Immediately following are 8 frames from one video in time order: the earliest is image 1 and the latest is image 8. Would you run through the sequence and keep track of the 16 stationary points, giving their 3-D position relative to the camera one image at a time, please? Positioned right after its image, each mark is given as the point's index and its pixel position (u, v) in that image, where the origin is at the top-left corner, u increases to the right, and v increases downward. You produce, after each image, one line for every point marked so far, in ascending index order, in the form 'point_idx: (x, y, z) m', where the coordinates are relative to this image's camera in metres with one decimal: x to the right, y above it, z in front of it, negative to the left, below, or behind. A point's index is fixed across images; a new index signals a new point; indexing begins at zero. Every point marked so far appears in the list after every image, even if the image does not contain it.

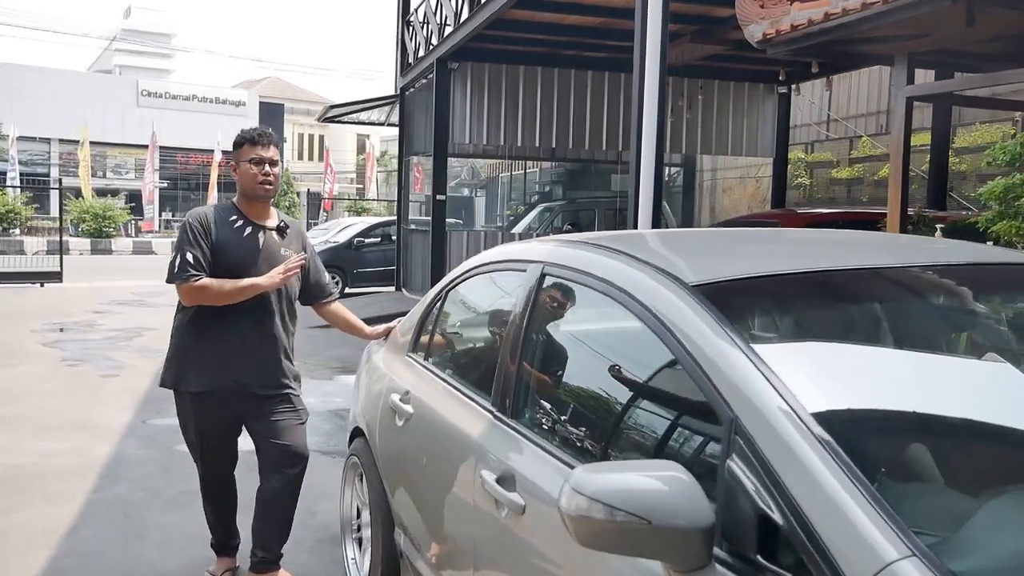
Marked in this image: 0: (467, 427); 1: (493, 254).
0: (-0.1, -0.4, +2.8) m
1: (-0.1, +0.1, +3.2) m
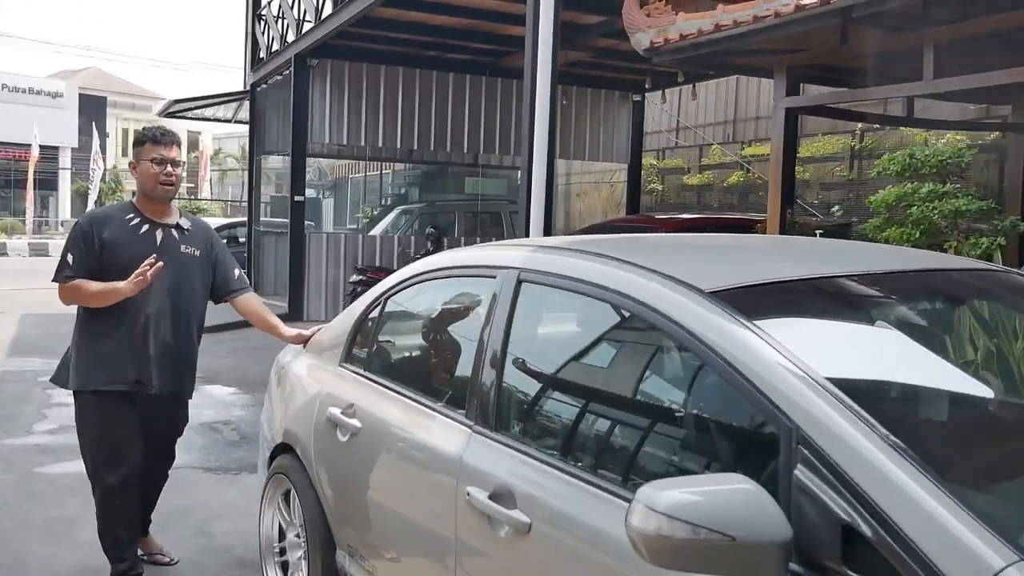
0: (-0.2, -0.4, +2.6) m
1: (-0.2, +0.1, +3.1) m
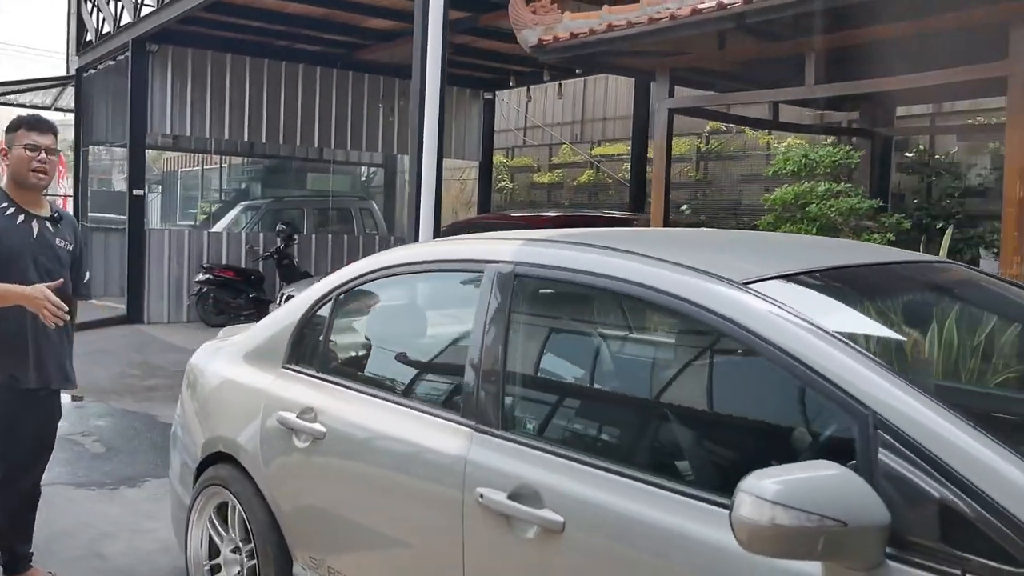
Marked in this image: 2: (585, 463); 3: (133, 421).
0: (-0.2, -0.4, +2.5) m
1: (-0.3, +0.1, +3.0) m
2: (+0.2, -0.4, +2.2) m
3: (-2.8, -1.0, +7.1) m
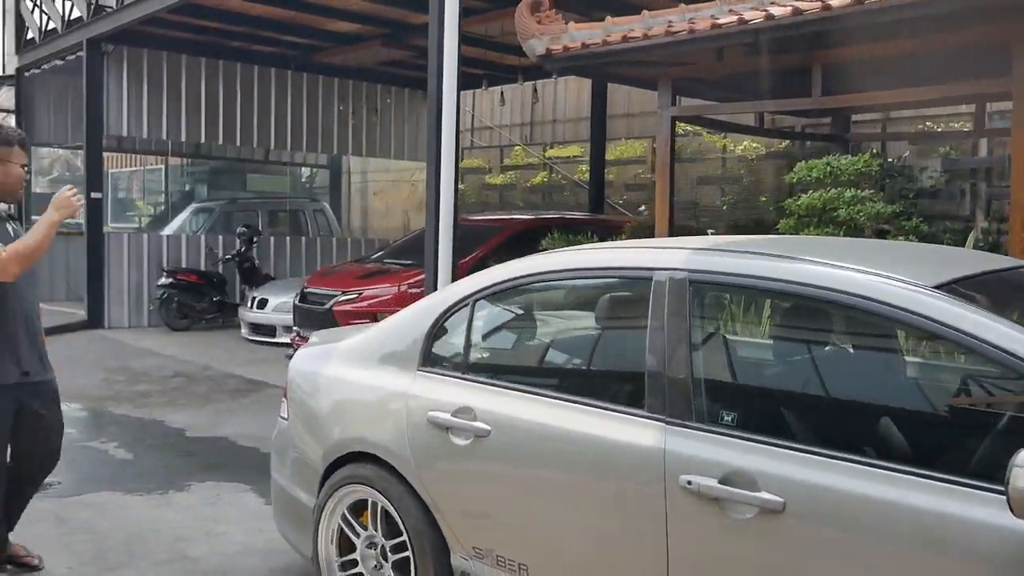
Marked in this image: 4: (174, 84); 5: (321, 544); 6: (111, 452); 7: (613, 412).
0: (+0.3, -0.4, +2.7) m
1: (+0.2, +0.1, +3.2) m
2: (+0.7, -0.4, +2.4) m
3: (-2.7, -1.0, +7.0) m
4: (-4.5, +2.8, +12.8) m
5: (-0.7, -1.0, +3.6) m
6: (-2.7, -1.1, +6.3) m
7: (+0.3, -0.4, +2.8) m
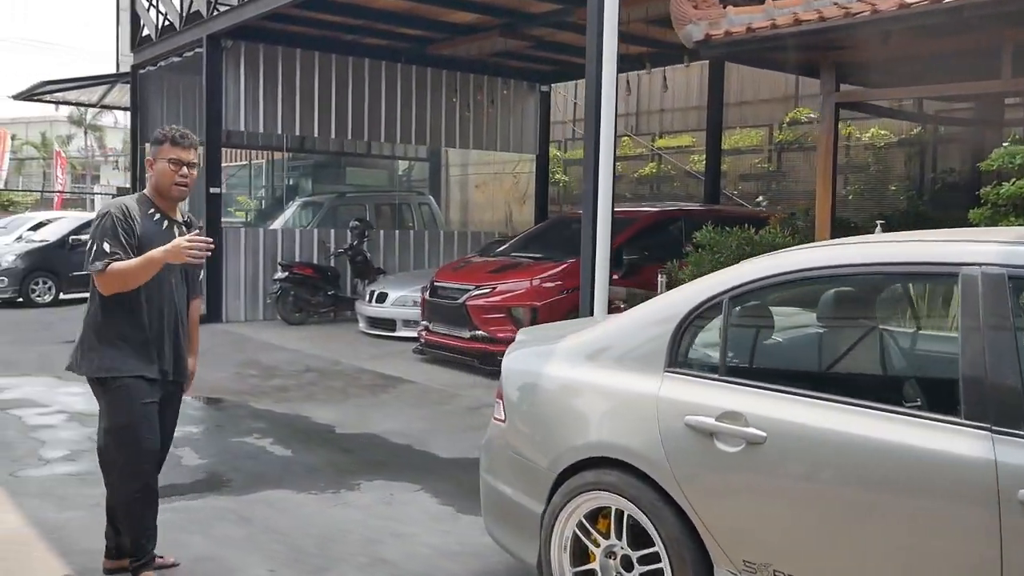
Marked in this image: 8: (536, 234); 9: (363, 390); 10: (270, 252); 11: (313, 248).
0: (+1.1, -0.4, +2.5) m
1: (+1.0, +0.1, +3.0) m
2: (+1.5, -0.4, +2.2) m
3: (-1.6, -1.0, +7.0) m
4: (-3.0, +2.8, +12.8) m
5: (+0.1, -1.0, +3.4) m
6: (-1.6, -1.1, +6.2) m
7: (+1.1, -0.4, +2.6) m
8: (+0.3, +0.6, +10.5) m
9: (-1.3, -0.9, +8.0) m
10: (-3.3, +0.5, +12.7) m
11: (-2.8, +0.6, +13.1) m
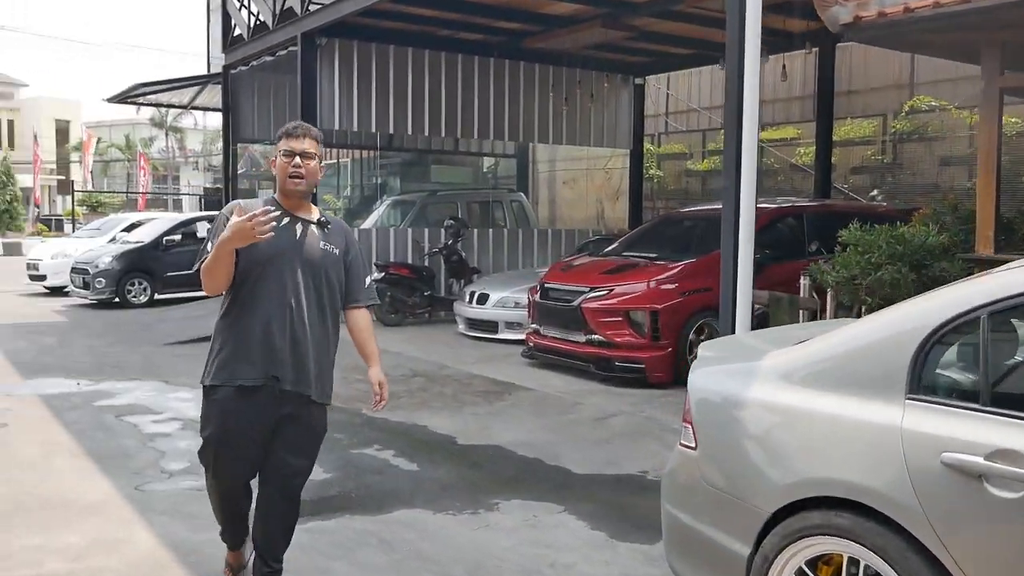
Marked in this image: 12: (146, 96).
0: (+1.7, -0.5, +2.0) m
1: (+1.6, +0.1, +2.5) m
2: (+2.1, -0.5, +1.7) m
3: (-0.7, -1.0, +6.7) m
4: (-1.7, +2.8, +12.6) m
5: (+0.8, -1.0, +3.0) m
6: (-0.8, -1.1, +5.9) m
7: (+1.7, -0.4, +2.1) m
8: (+1.4, +0.6, +10.1) m
9: (-0.3, -0.9, +7.7) m
10: (-2.0, +0.4, +12.6) m
11: (-1.4, +0.5, +12.9) m
12: (-6.0, +3.2, +15.5) m
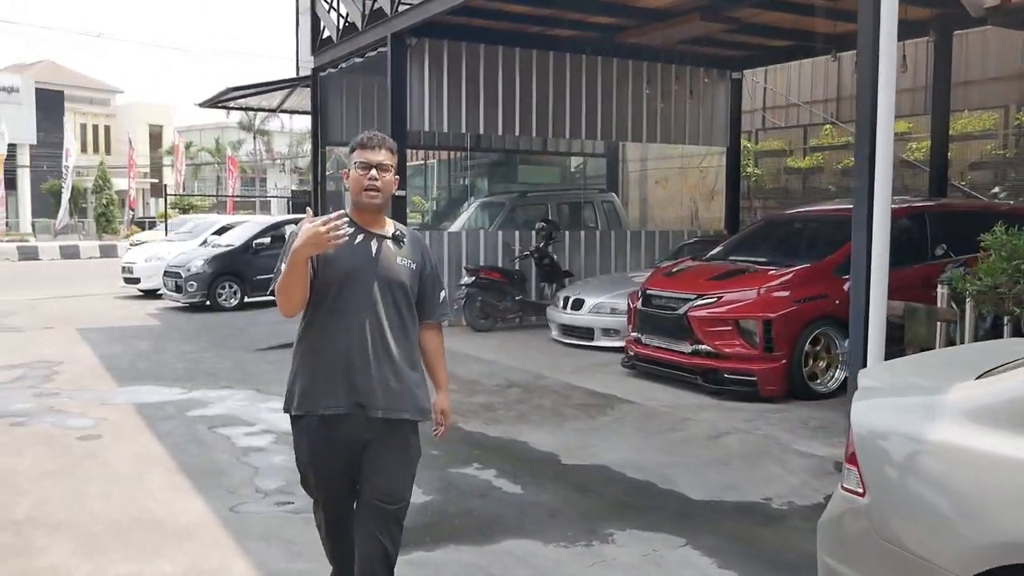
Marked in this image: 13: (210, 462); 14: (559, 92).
0: (+2.0, -0.5, +1.5) m
1: (+2.0, 0.0, +2.0) m
2: (+2.4, -0.5, +1.1) m
3: (0.0, -1.1, +6.3) m
4: (-0.5, +2.8, +12.3) m
5: (+1.2, -1.1, +2.6) m
6: (-0.1, -1.2, +5.6) m
7: (+2.0, -0.5, +1.6) m
8: (+2.4, +0.5, +9.6) m
9: (+0.5, -1.0, +7.3) m
10: (-0.8, +0.4, +12.3) m
11: (-0.2, +0.5, +12.6) m
12: (-4.6, +3.1, +15.6) m
13: (-2.0, -1.1, +6.1) m
14: (+0.6, +2.7, +12.9) m
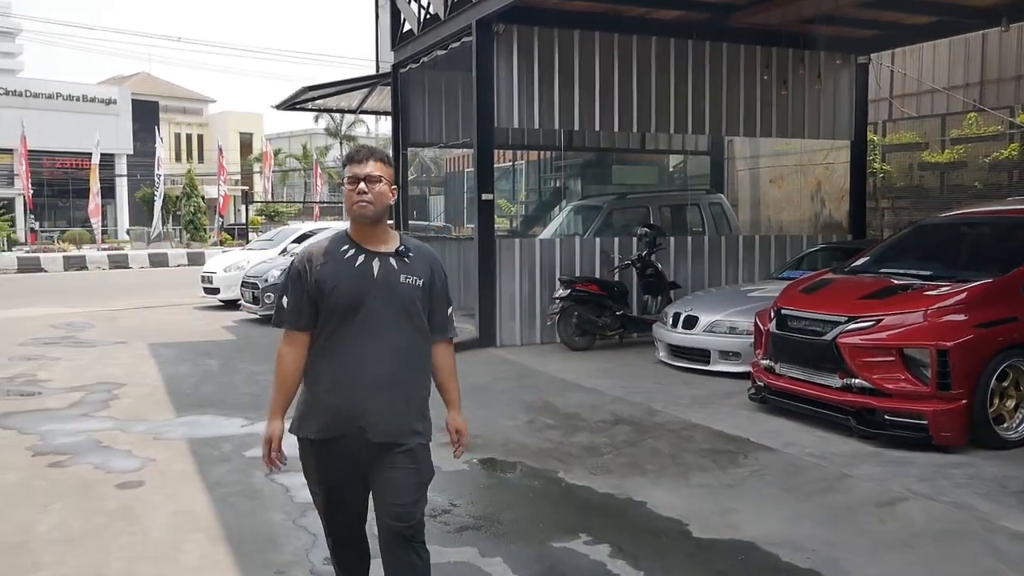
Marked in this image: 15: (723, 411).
0: (+2.2, -0.6, +0.1) m
1: (+2.2, -0.1, +0.6) m
2: (+2.5, -0.6, -0.3) m
3: (+0.6, -1.2, +5.1) m
4: (+0.6, +2.6, +11.1) m
5: (+1.5, -1.2, +1.2) m
6: (+0.5, -1.3, +4.4) m
7: (+2.2, -0.6, +0.2) m
8: (+3.3, +0.4, +8.1) m
9: (+1.2, -1.1, +6.0) m
10: (+0.4, +0.2, +11.1) m
11: (+1.0, +0.3, +11.3) m
12: (-3.1, +2.9, +14.7) m
13: (-1.4, -1.3, +5.1) m
14: (+1.8, +2.5, +11.6) m
15: (+1.6, -0.9, +7.2) m
